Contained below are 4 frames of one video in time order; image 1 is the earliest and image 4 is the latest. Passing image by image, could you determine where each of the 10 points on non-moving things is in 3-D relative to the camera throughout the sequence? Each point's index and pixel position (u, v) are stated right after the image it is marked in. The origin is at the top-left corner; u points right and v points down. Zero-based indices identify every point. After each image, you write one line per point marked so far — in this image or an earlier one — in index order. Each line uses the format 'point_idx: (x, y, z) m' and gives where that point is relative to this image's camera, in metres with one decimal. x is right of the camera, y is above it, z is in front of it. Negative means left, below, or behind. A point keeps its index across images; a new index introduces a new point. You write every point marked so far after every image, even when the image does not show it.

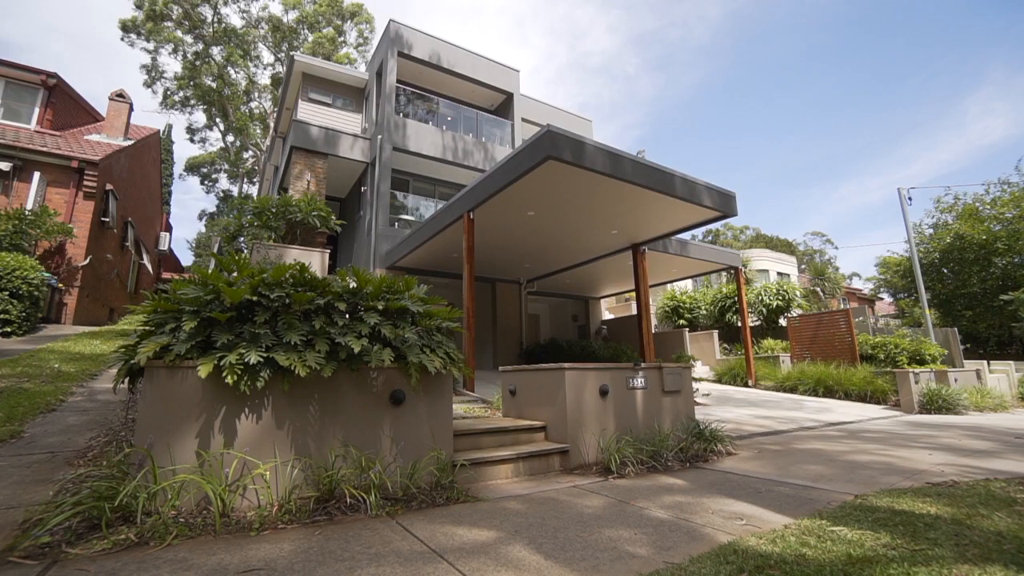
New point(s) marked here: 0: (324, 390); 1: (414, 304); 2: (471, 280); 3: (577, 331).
0: (-1.1, -0.6, +2.8) m
1: (-0.7, -0.1, +3.2) m
2: (-0.7, +0.1, +7.8) m
3: (+2.1, -1.4, +14.8) m
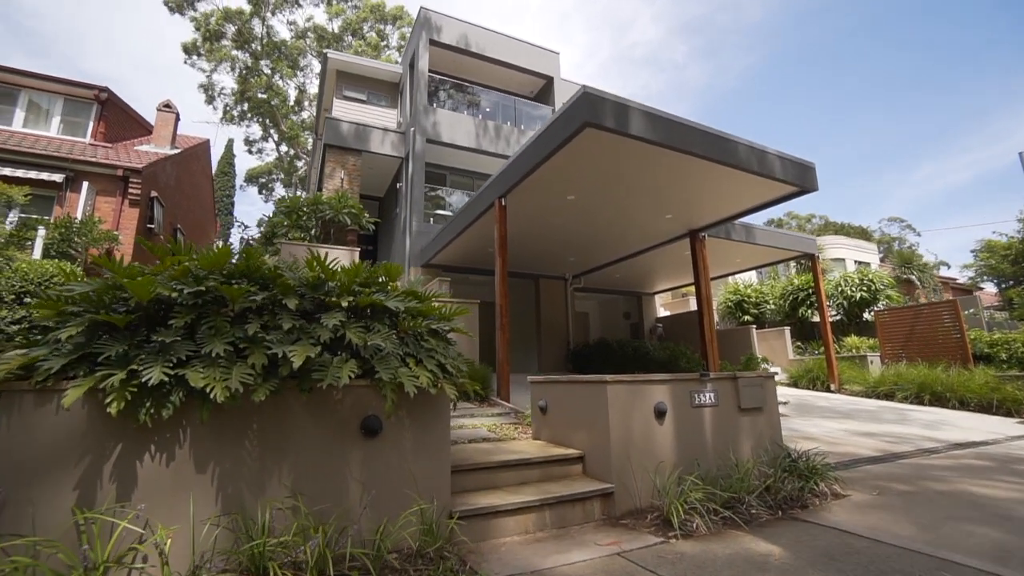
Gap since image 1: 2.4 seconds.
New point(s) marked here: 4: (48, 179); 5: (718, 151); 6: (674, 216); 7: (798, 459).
0: (-1.1, -0.6, +2.1) m
1: (-0.6, -0.1, +2.4) m
2: (-0.1, +0.2, +6.9) m
3: (+3.4, -1.2, +13.7) m
4: (-10.4, +2.5, +10.6) m
5: (+2.5, +1.7, +5.8) m
6: (+2.8, +1.2, +8.1) m
7: (+2.0, -1.2, +3.2) m
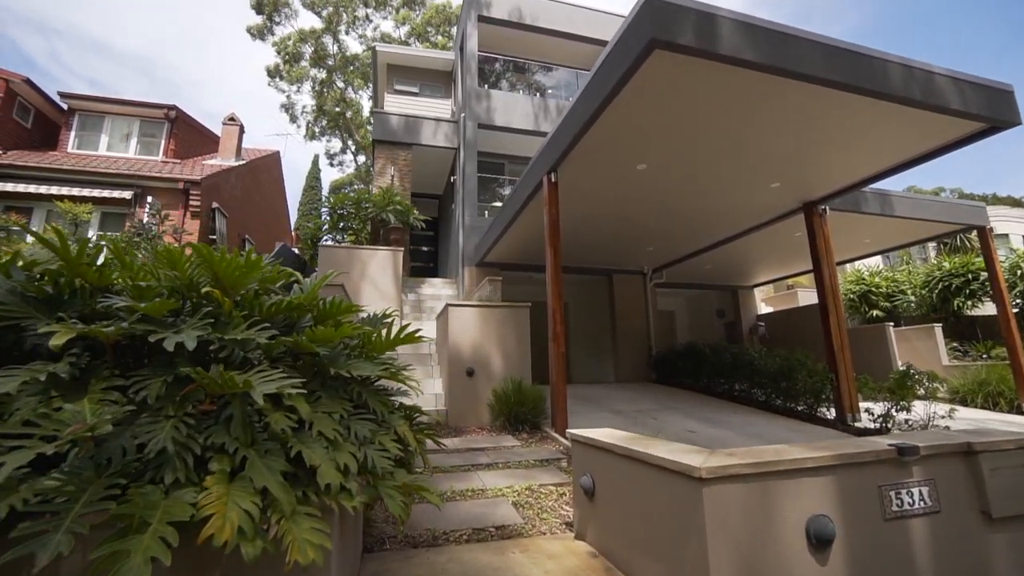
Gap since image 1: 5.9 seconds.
0: (-1.2, -0.6, +0.8) m
1: (-0.7, -0.1, +1.1) m
2: (+0.5, +0.2, +5.5) m
3: (+5.2, -1.1, +11.5) m
4: (-9.1, +2.1, +10.8) m
5: (+2.9, +1.8, +3.9) m
6: (+3.5, +1.4, +6.1) m
7: (+2.0, -1.1, +1.5) m
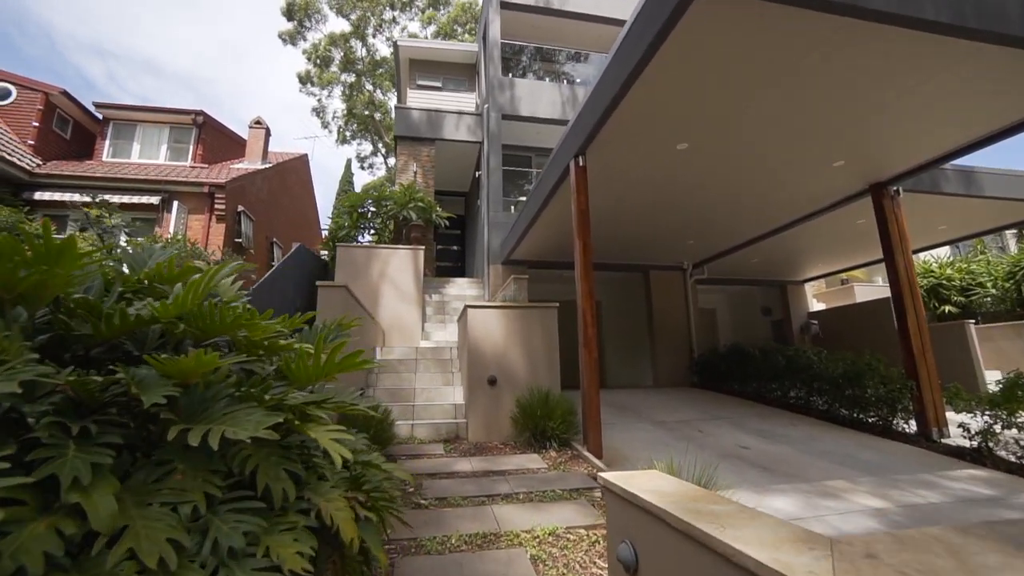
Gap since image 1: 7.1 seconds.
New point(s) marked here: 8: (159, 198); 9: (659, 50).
0: (-1.3, -0.6, +0.3) m
1: (-0.8, -0.1, +0.6) m
2: (+0.8, +0.2, +4.8) m
3: (+5.9, -1.0, +10.5) m
4: (-8.5, +2.0, +10.8) m
5: (+3.0, +1.8, +3.1) m
6: (+3.8, +1.4, +5.3) m
7: (+2.0, -1.1, +0.7) m
8: (-8.3, +2.1, +11.0) m
9: (+1.2, +1.7, +3.3) m
